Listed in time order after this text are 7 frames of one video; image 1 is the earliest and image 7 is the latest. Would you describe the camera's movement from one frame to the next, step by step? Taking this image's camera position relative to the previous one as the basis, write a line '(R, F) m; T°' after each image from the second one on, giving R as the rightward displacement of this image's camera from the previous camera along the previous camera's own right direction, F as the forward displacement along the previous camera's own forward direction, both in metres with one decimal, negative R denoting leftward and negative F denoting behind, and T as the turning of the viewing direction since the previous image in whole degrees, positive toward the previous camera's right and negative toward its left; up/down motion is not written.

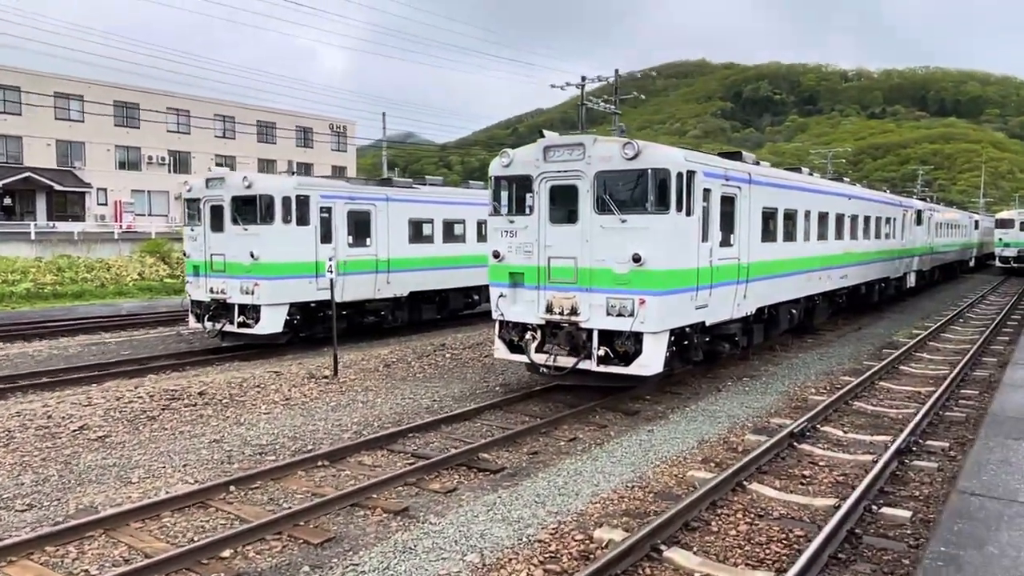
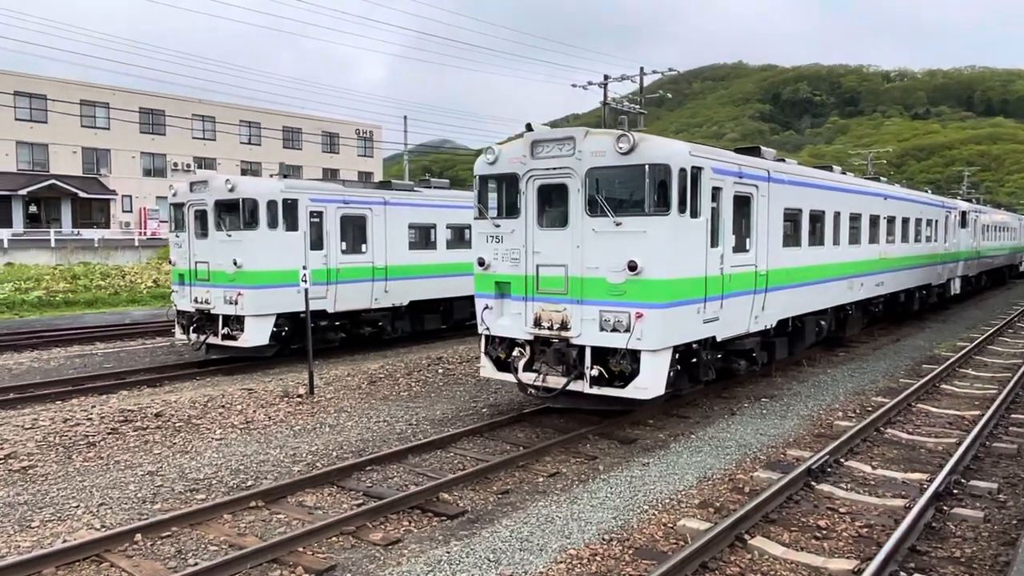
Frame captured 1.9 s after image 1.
(+0.6, +1.0) m; -3°
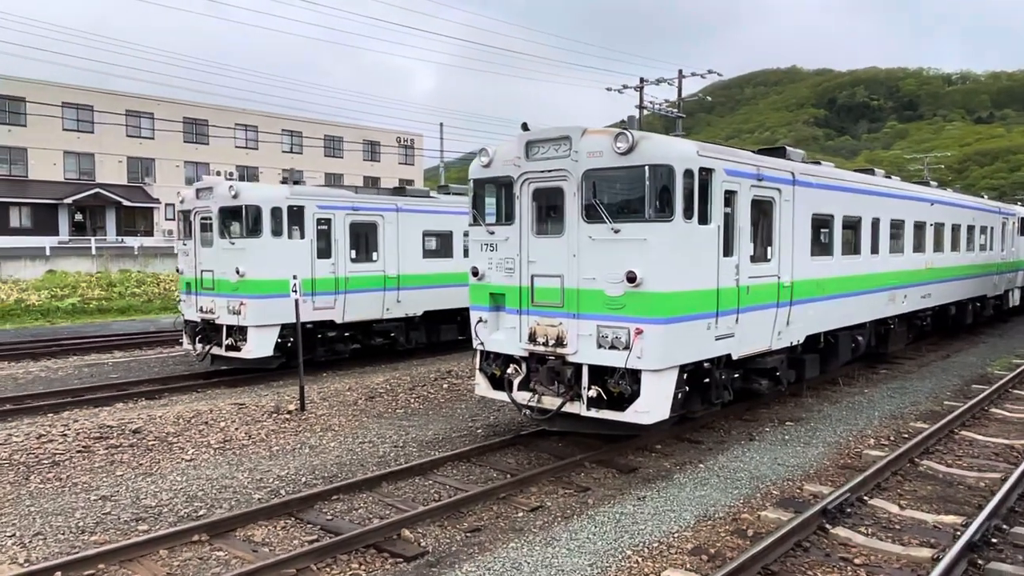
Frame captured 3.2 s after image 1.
(+0.6, +0.7) m; -4°
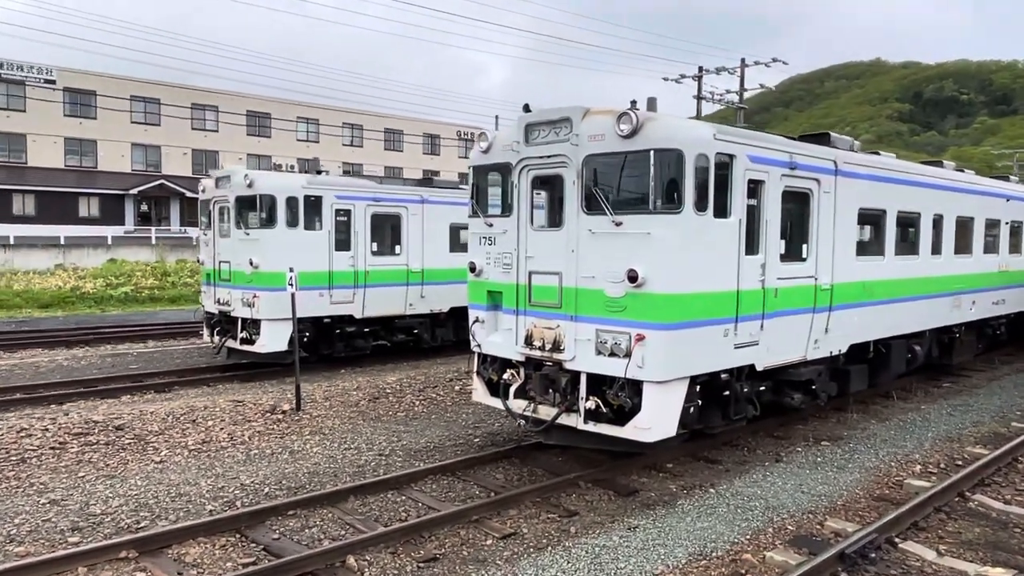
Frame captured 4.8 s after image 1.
(+0.7, +0.7) m; -5°
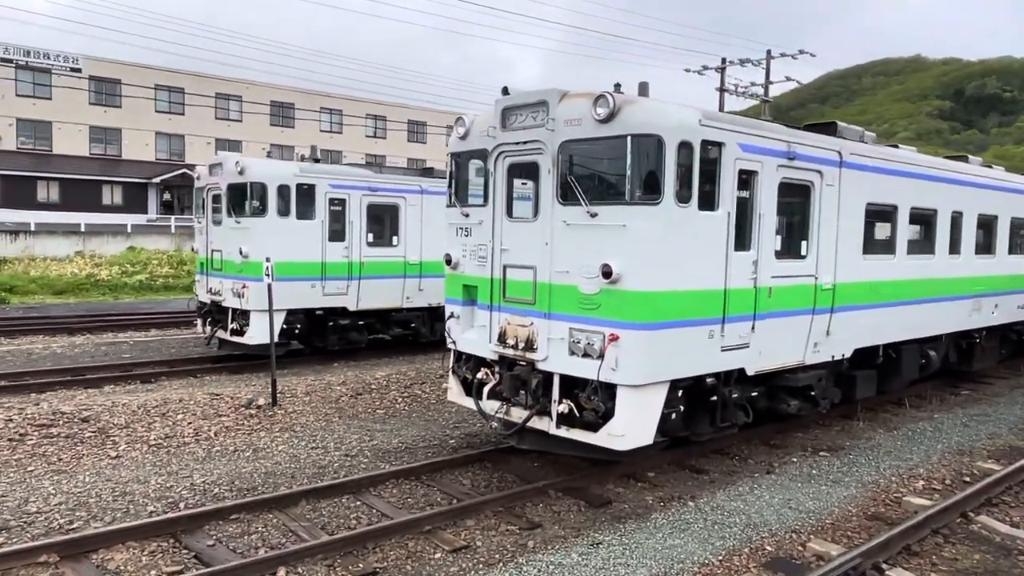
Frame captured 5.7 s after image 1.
(+0.5, +0.4) m; -2°
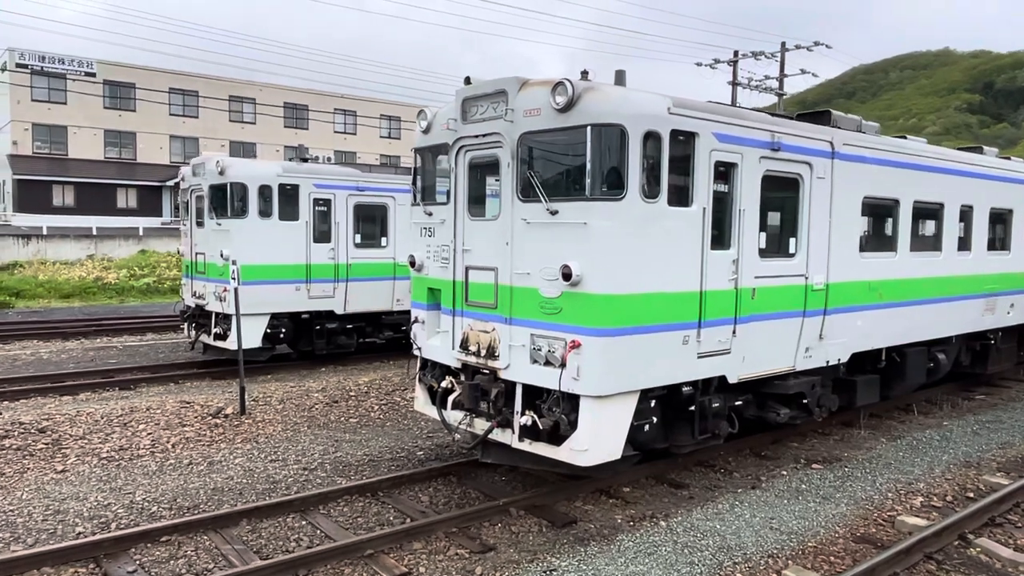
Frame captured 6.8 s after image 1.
(+0.5, +0.4) m; -2°
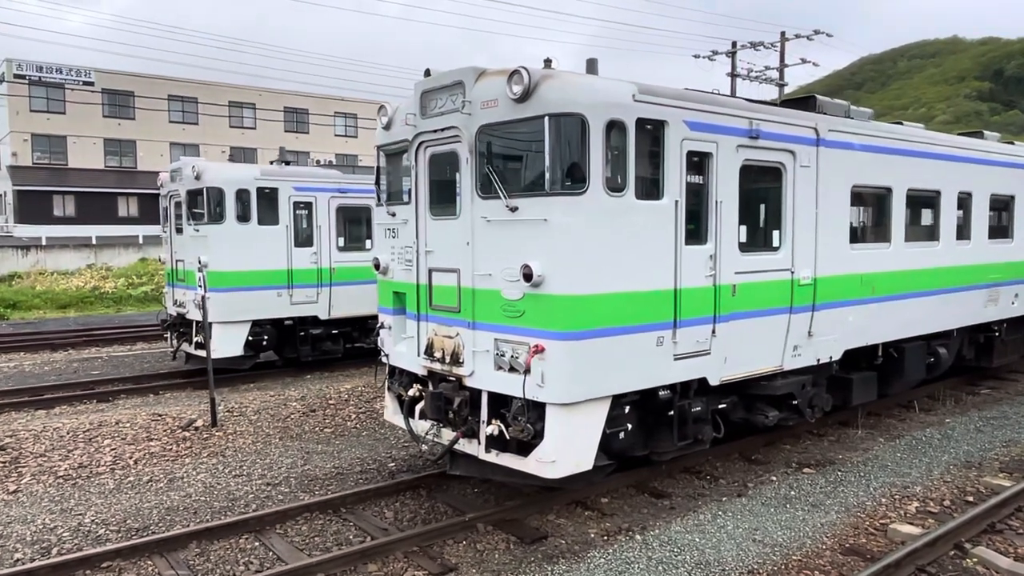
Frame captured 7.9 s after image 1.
(+0.3, +0.3) m; -1°
